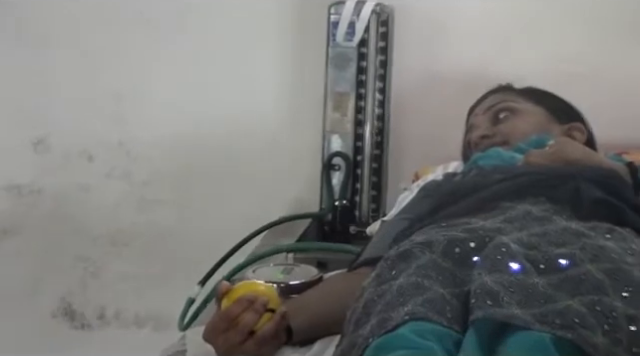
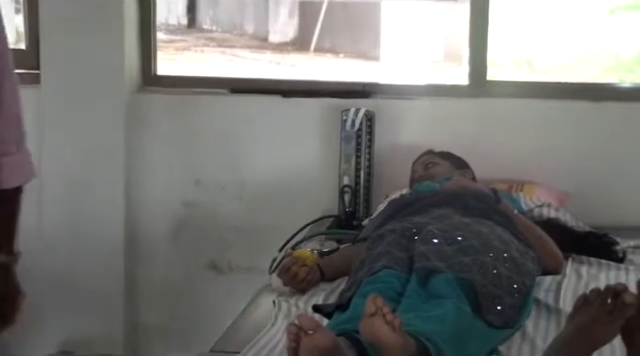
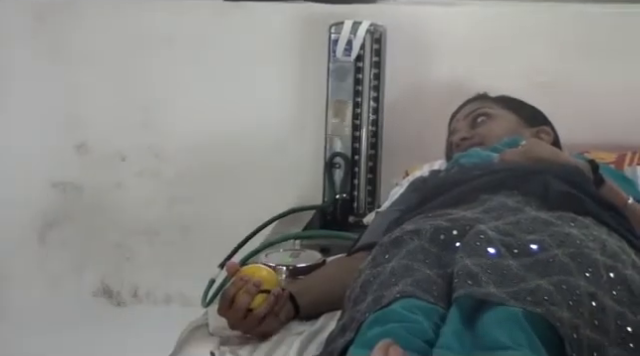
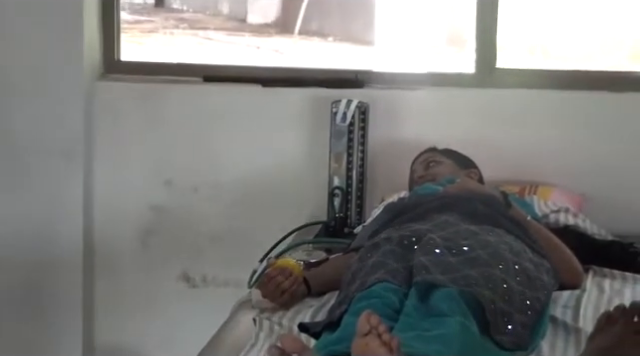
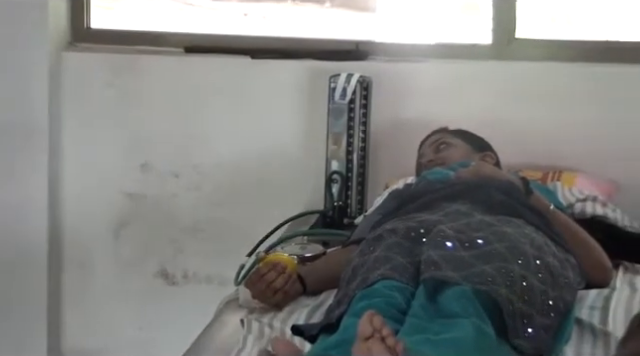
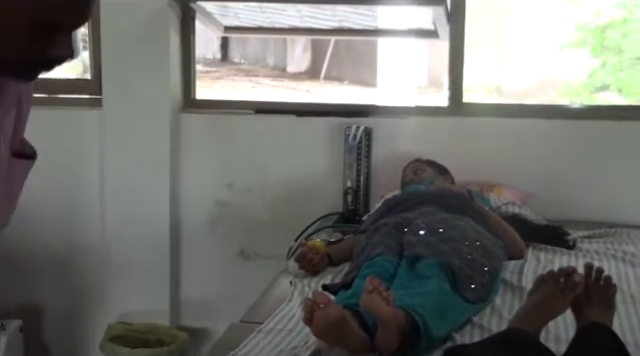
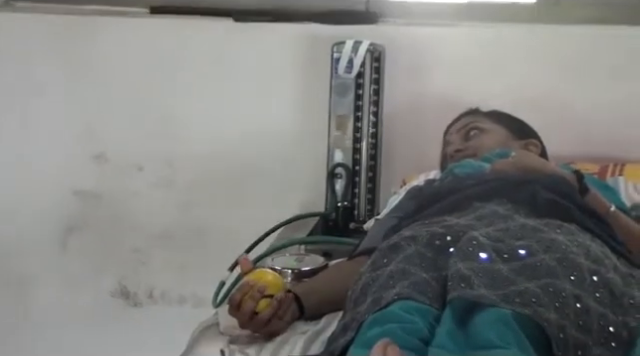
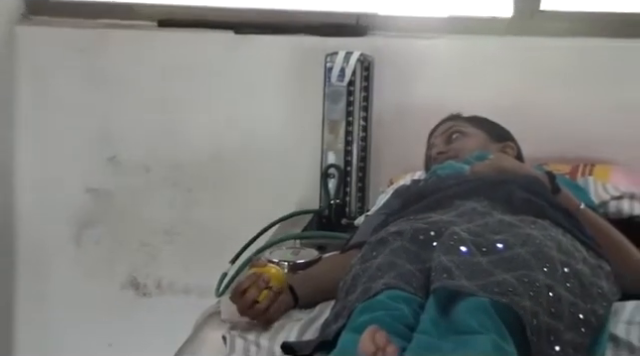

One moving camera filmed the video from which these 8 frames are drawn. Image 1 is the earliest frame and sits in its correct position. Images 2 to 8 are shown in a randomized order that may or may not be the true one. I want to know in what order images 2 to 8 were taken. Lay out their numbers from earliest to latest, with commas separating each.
3, 7, 8, 5, 4, 2, 6
